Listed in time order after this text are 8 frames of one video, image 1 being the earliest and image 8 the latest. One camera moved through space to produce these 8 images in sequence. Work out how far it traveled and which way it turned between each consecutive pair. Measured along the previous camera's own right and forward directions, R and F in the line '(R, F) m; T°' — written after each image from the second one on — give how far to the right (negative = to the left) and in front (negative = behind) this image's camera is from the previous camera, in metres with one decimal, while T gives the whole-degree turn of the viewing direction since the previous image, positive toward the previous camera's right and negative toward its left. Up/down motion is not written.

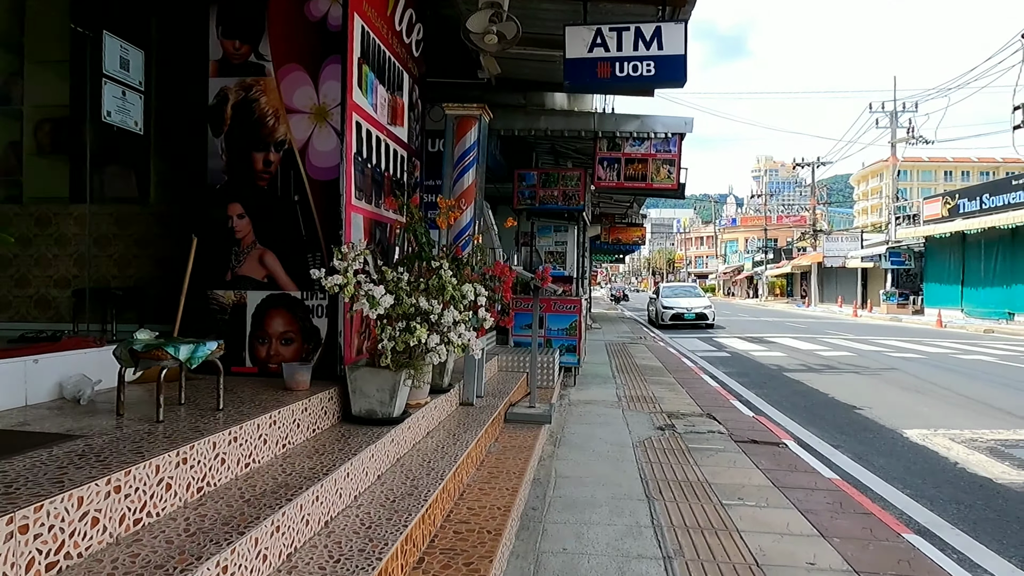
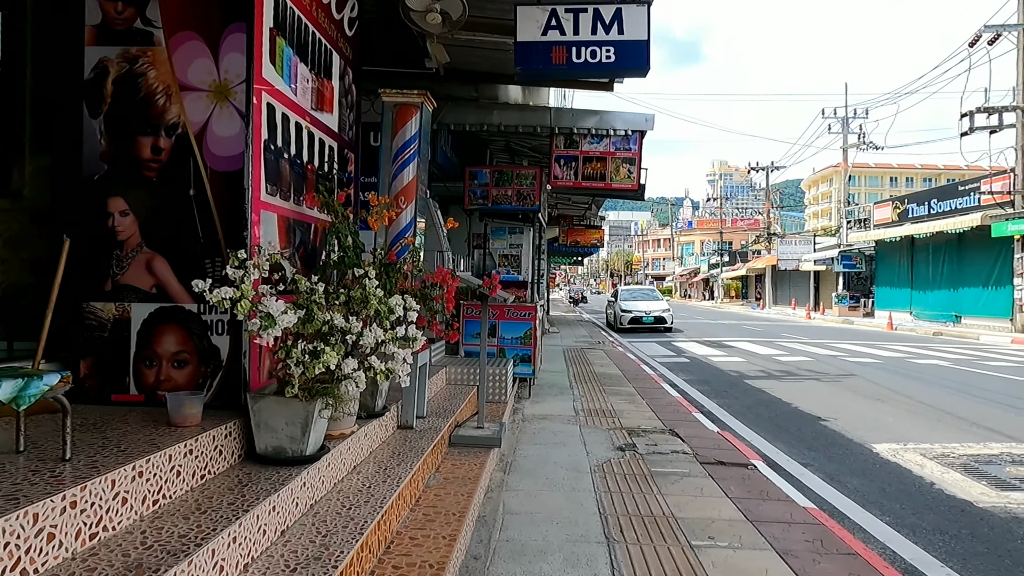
(+0.1, +0.5) m; +3°
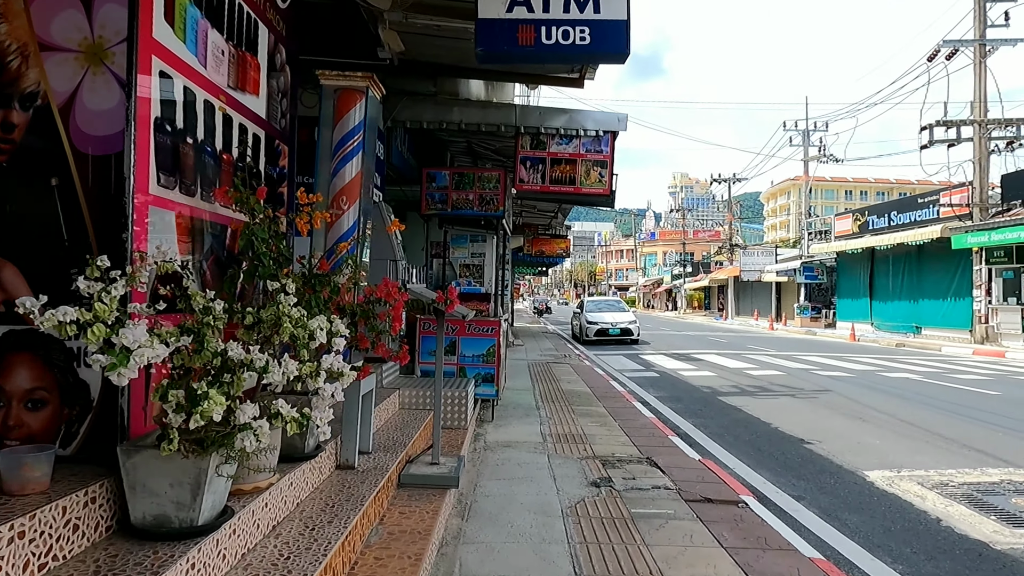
(0.0, +0.7) m; +3°
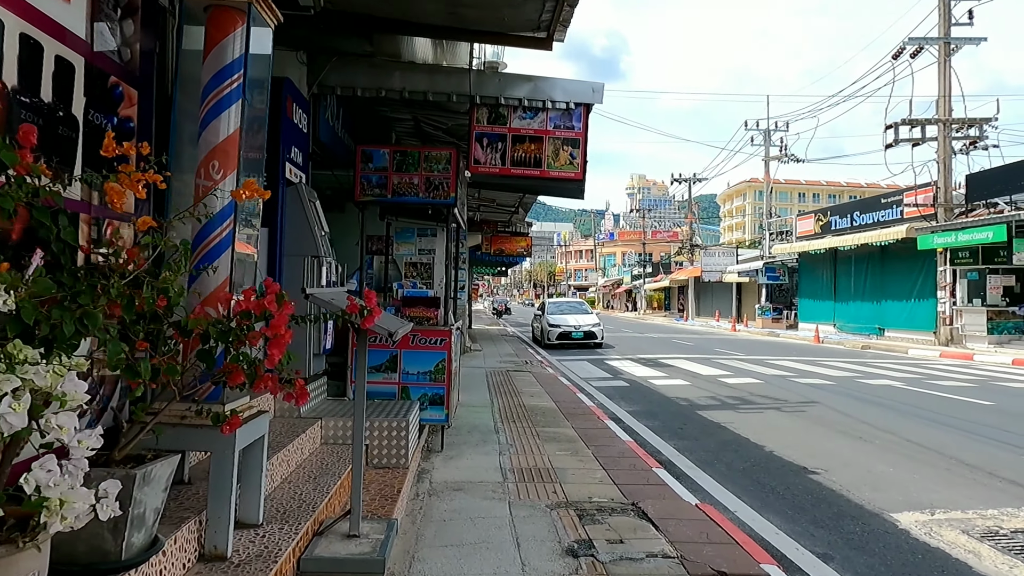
(+0.1, +1.2) m; +4°
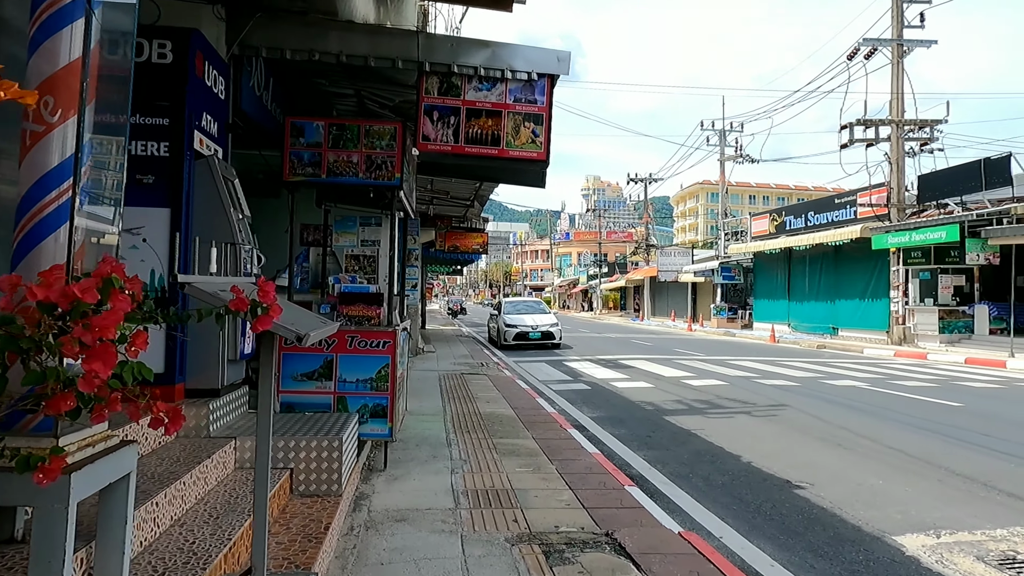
(0.0, +0.7) m; +4°
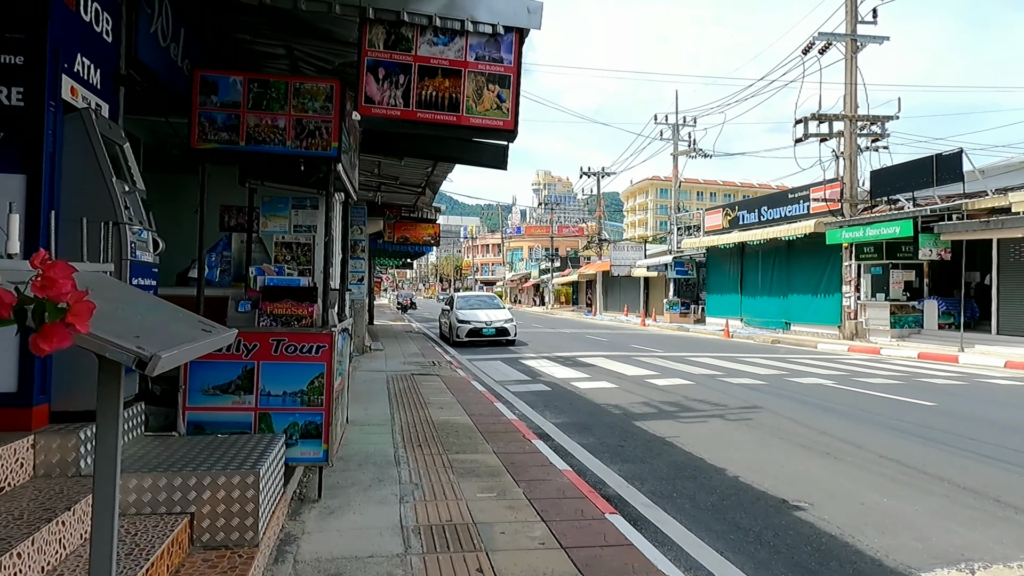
(-0.1, +0.8) m; +4°
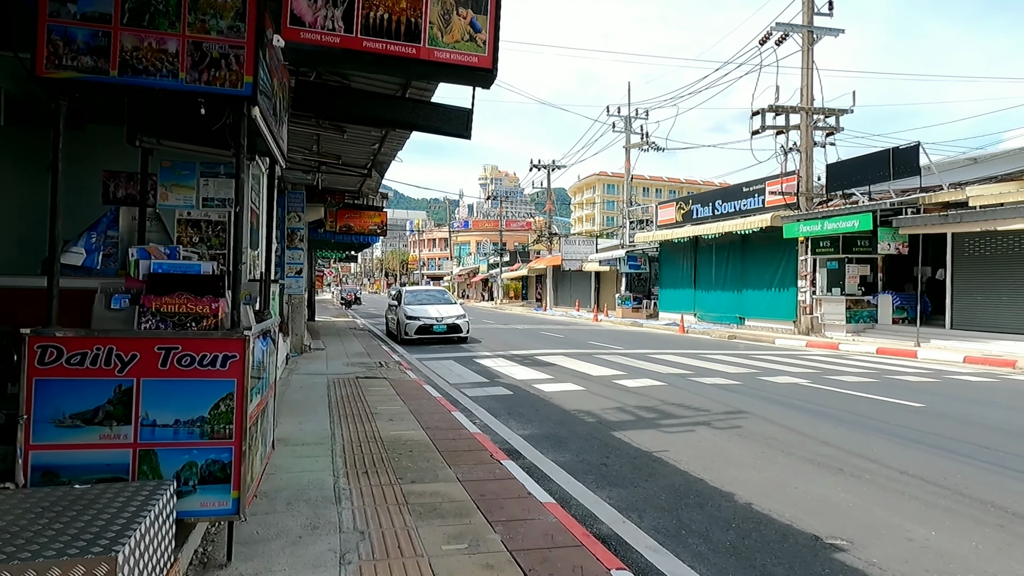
(-0.2, +1.1) m; +5°
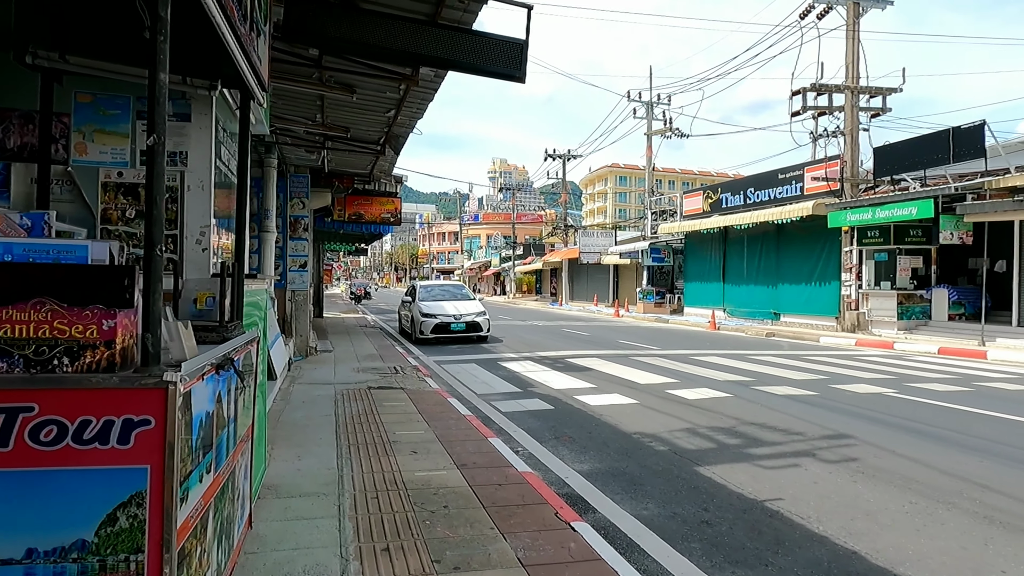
(-0.4, +1.5) m; -1°
